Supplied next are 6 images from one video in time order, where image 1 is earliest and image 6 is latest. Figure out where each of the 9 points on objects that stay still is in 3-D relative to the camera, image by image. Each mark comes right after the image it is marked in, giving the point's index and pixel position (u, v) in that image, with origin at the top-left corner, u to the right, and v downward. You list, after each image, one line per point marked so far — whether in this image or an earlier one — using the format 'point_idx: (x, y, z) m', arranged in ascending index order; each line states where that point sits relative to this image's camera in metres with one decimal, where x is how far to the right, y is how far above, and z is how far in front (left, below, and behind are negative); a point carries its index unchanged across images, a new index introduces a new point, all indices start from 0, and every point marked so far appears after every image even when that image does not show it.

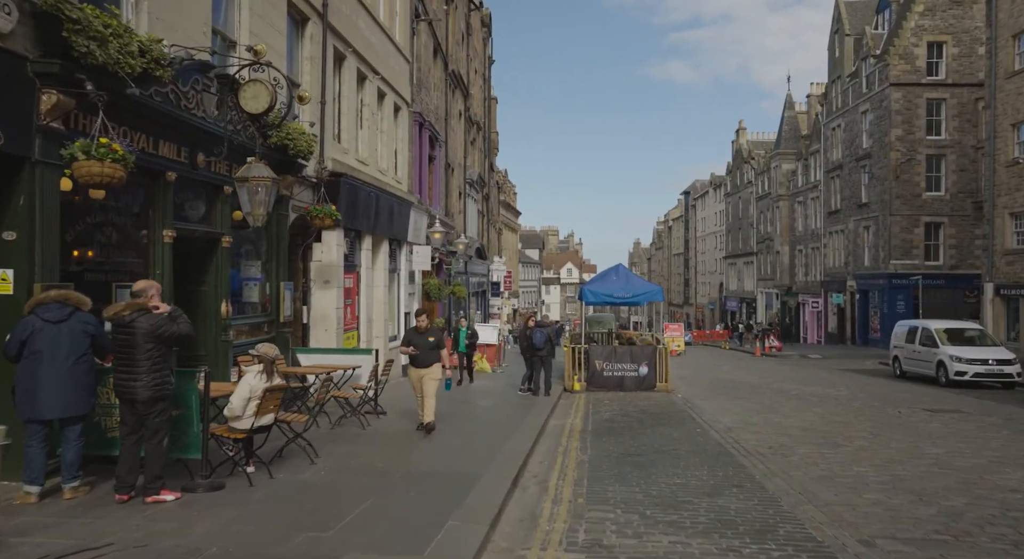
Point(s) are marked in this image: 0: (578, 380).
0: (+1.7, -2.6, +18.1) m
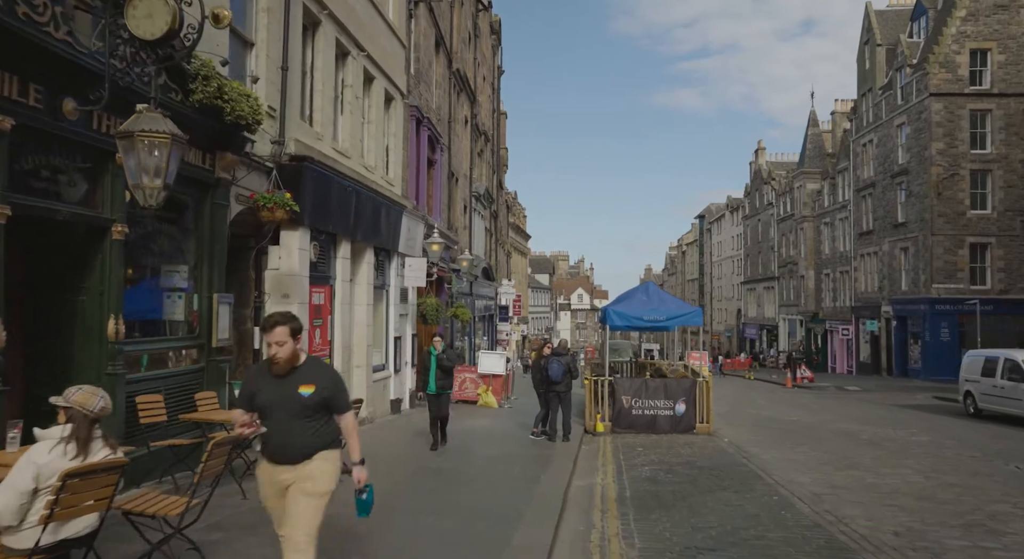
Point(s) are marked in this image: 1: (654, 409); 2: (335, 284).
0: (+1.9, -3.0, +15.0) m
1: (+3.0, -2.7, +15.0) m
2: (-3.0, -0.1, +12.2) m
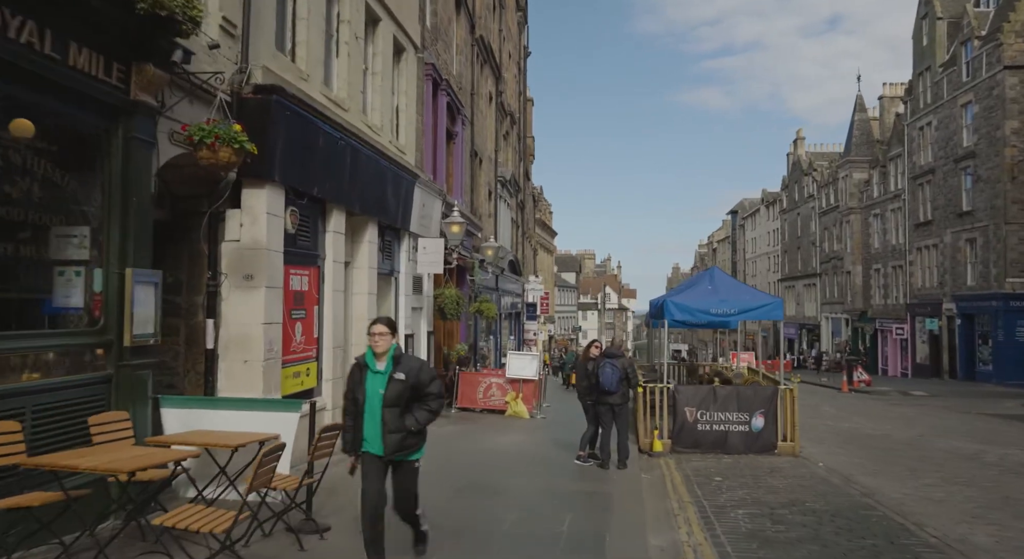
0: (+2.5, -2.7, +12.2) m
1: (+3.6, -2.5, +12.1) m
2: (-2.5, +0.2, +9.5) m
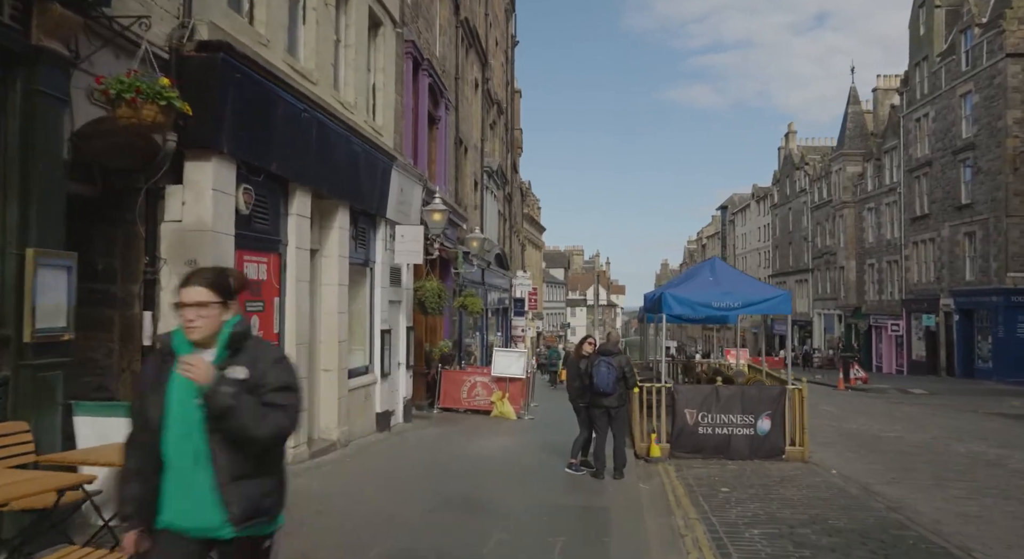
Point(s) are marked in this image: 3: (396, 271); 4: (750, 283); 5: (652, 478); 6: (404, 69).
0: (+2.3, -2.5, +11.2) m
1: (+3.4, -2.3, +11.2) m
2: (-2.7, +0.3, +8.5) m
3: (-2.1, +0.1, +12.9) m
4: (+4.0, -0.1, +12.0) m
5: (+1.9, -2.7, +9.5) m
6: (-2.2, +4.3, +14.6) m
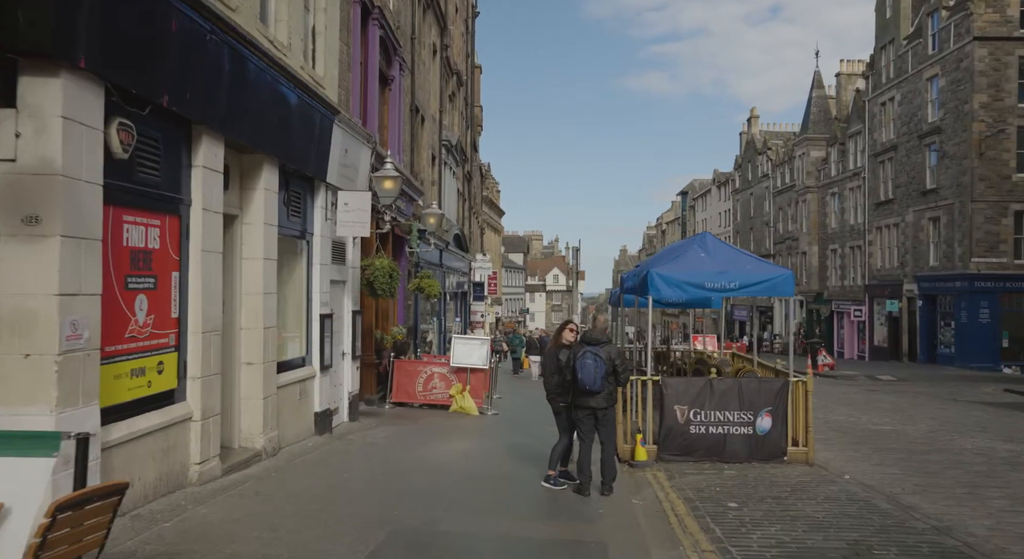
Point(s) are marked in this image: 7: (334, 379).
0: (+1.8, -2.2, +9.7) m
1: (+2.9, -2.0, +9.7) m
2: (-3.0, +0.6, +6.7) m
3: (-2.7, +0.5, +11.0) m
4: (+3.5, +0.3, +10.6) m
5: (+1.5, -2.4, +8.0) m
6: (-2.9, +4.7, +12.6) m
7: (-2.7, -1.5, +10.7) m
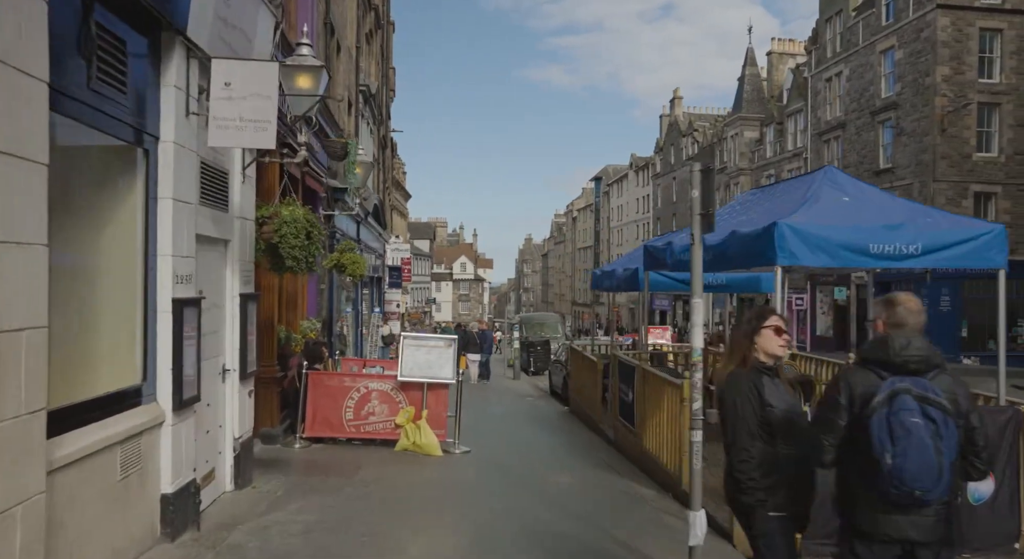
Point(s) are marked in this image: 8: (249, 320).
0: (+2.1, -1.9, +5.4) m
1: (+3.2, -1.7, +5.6) m
2: (-2.2, +0.9, +1.7) m
3: (-2.5, +0.9, +6.0) m
4: (+3.6, +0.6, +6.4) m
5: (+2.0, -2.1, +3.7) m
6: (-2.9, +5.1, +7.5) m
7: (-2.5, -1.2, +5.8) m
8: (-2.5, -0.4, +6.7) m
